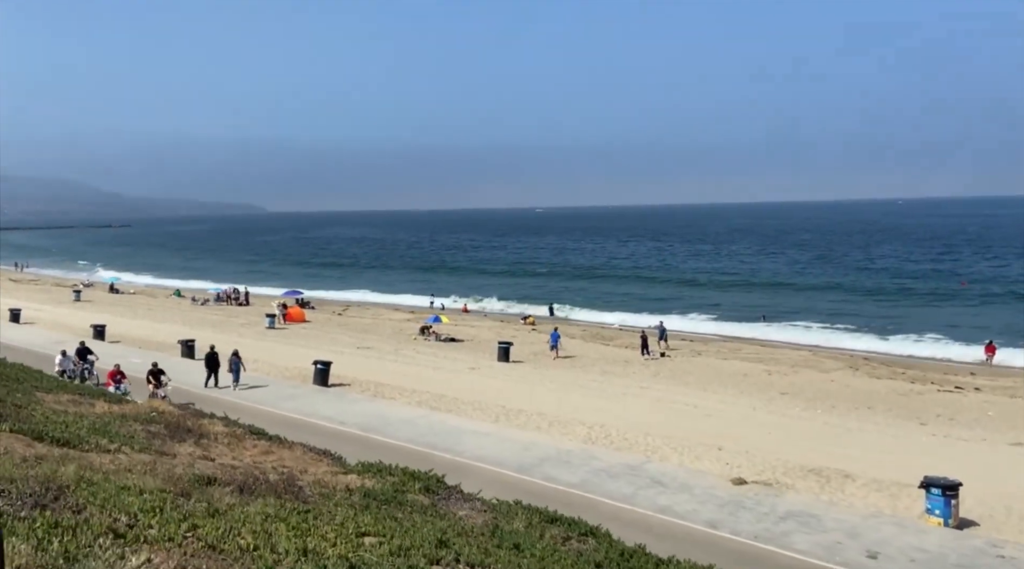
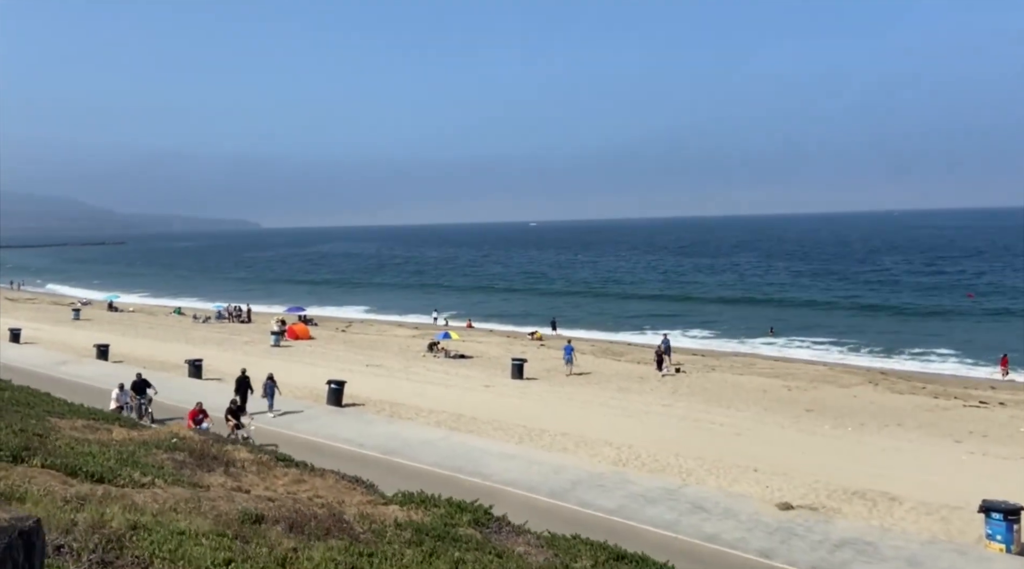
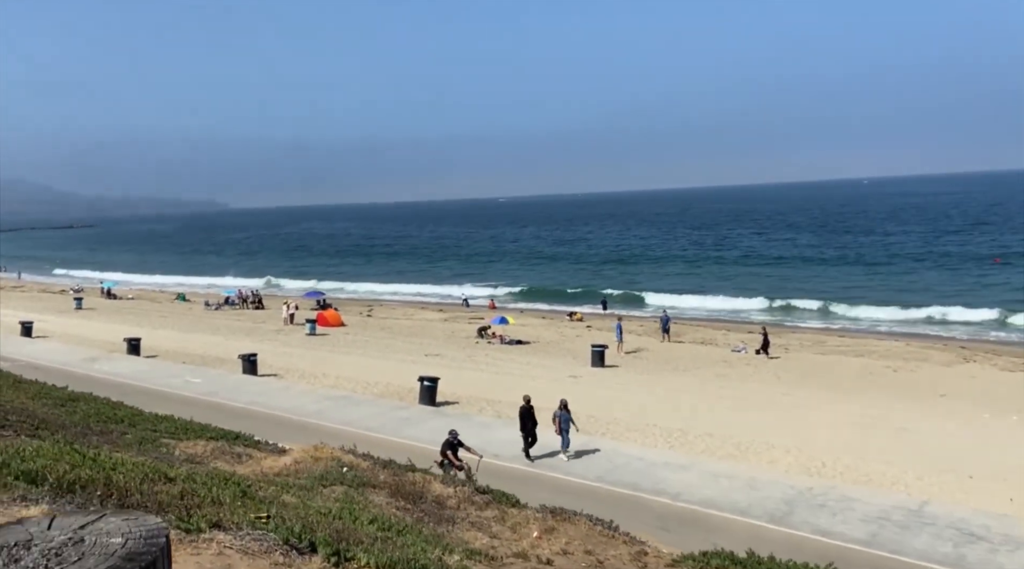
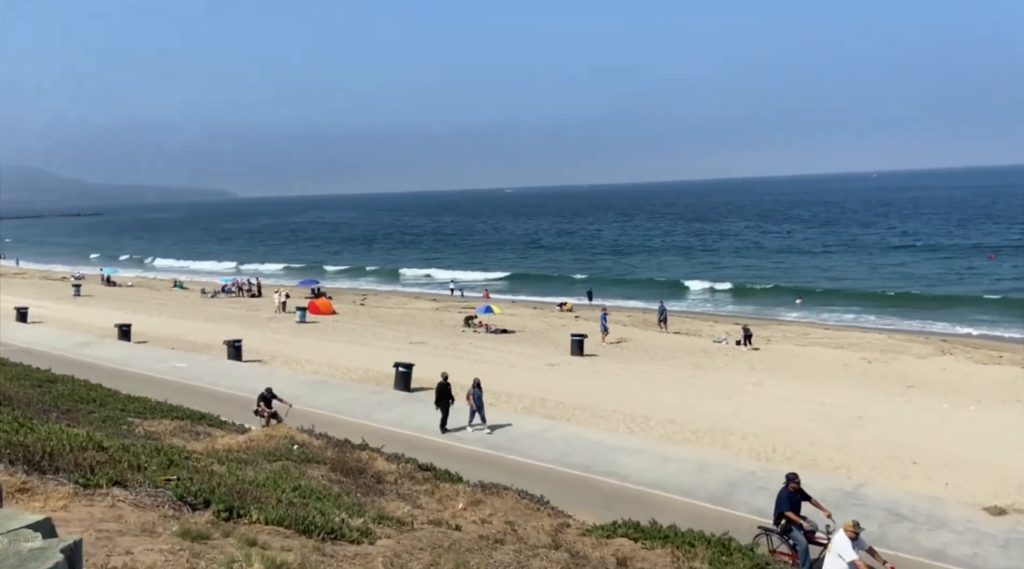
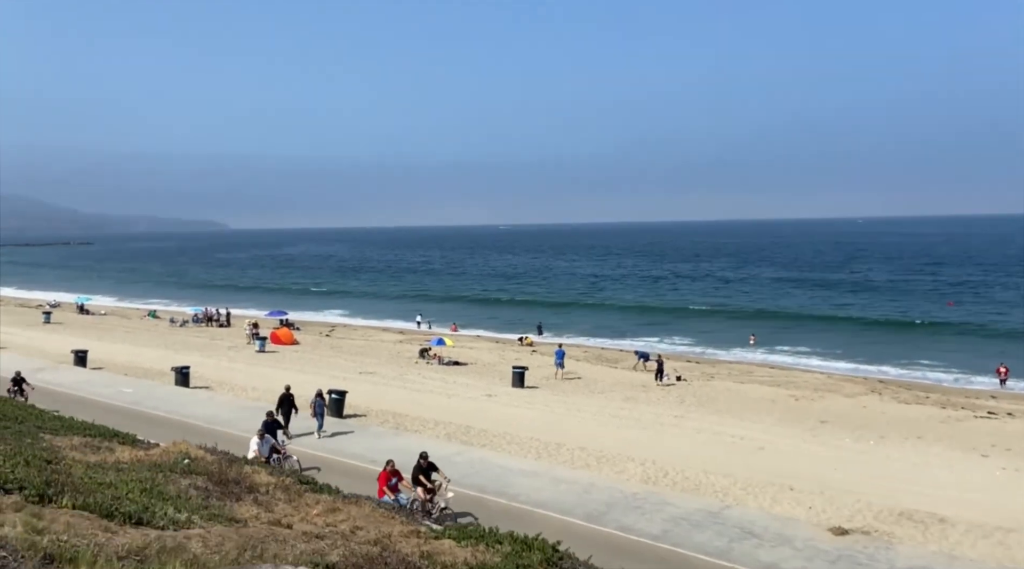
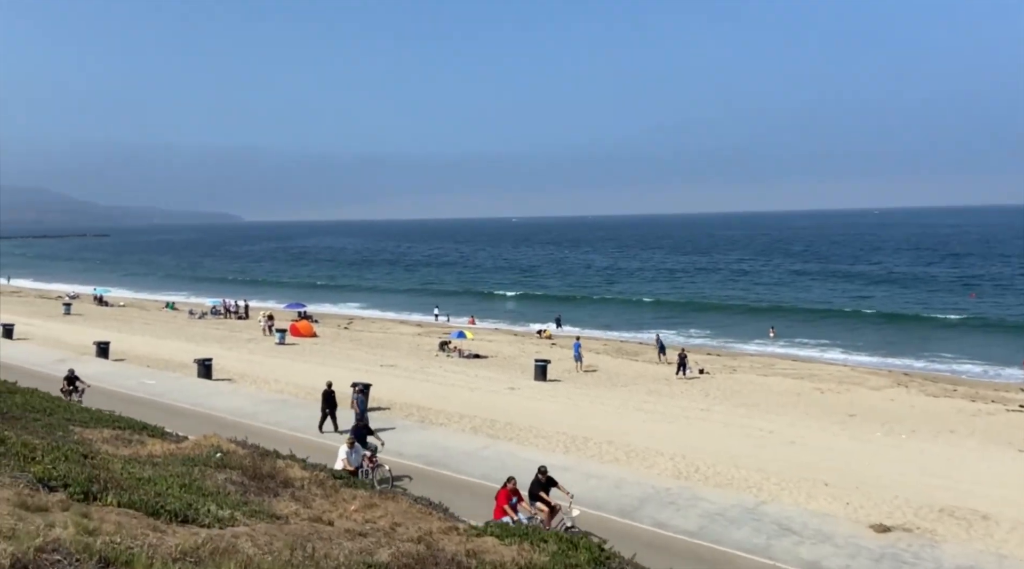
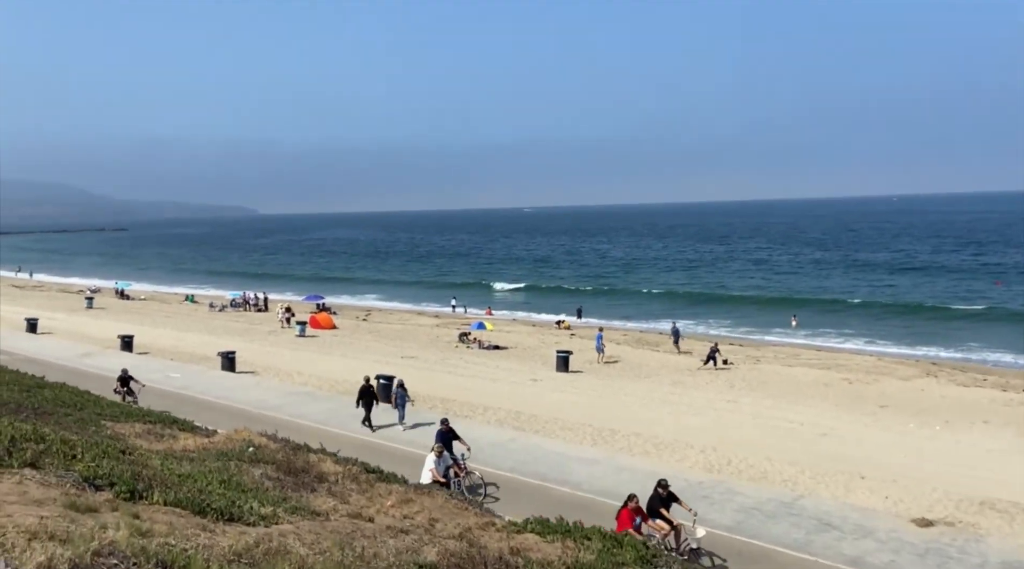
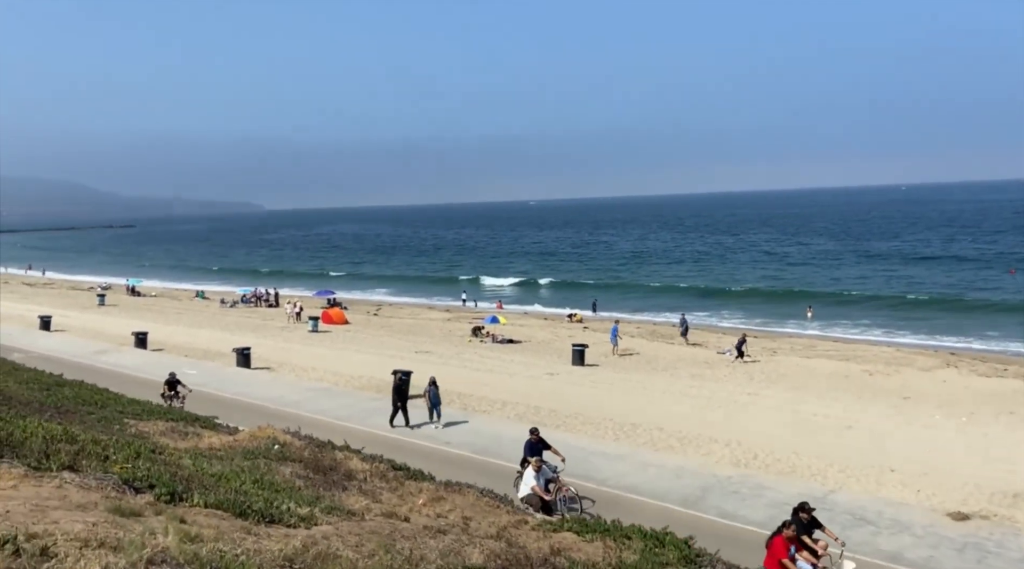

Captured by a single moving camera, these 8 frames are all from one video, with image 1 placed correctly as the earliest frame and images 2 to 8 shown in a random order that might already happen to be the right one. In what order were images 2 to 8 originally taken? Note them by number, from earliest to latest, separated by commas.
2, 5, 6, 7, 8, 4, 3
